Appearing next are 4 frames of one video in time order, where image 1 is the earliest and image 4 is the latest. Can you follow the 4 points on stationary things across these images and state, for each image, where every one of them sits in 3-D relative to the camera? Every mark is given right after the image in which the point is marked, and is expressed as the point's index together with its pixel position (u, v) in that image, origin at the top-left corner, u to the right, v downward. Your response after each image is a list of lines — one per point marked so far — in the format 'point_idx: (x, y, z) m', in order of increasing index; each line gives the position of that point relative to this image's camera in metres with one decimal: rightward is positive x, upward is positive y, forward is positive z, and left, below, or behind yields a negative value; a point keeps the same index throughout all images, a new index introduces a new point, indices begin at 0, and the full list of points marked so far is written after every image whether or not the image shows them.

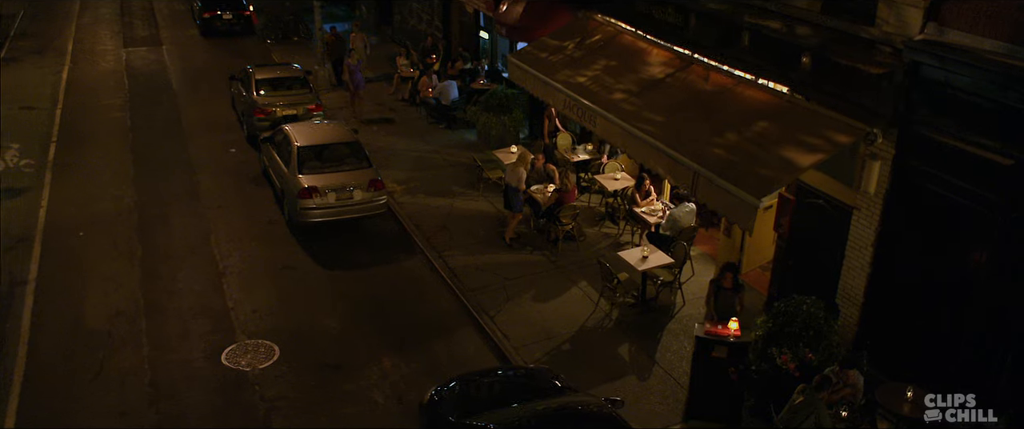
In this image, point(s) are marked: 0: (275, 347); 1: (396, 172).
0: (-3.2, -1.8, +12.0) m
1: (-2.5, +0.9, +18.8) m
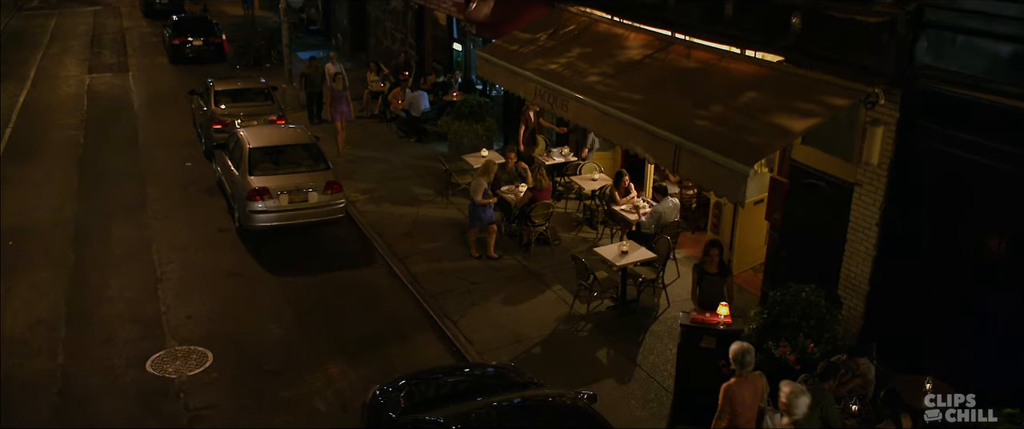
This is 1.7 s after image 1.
0: (-3.6, -1.7, +10.6) m
1: (-3.0, +0.6, +17.6) m
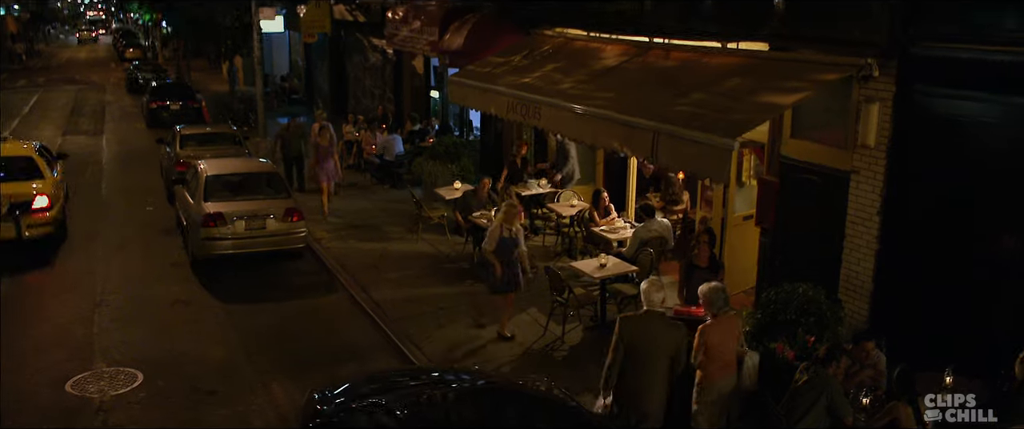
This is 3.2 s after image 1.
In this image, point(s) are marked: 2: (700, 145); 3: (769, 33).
0: (-4.0, -1.7, +9.5) m
1: (-3.4, -0.2, +16.6) m
2: (+1.7, +0.6, +8.1) m
3: (+2.7, +1.9, +9.4) m
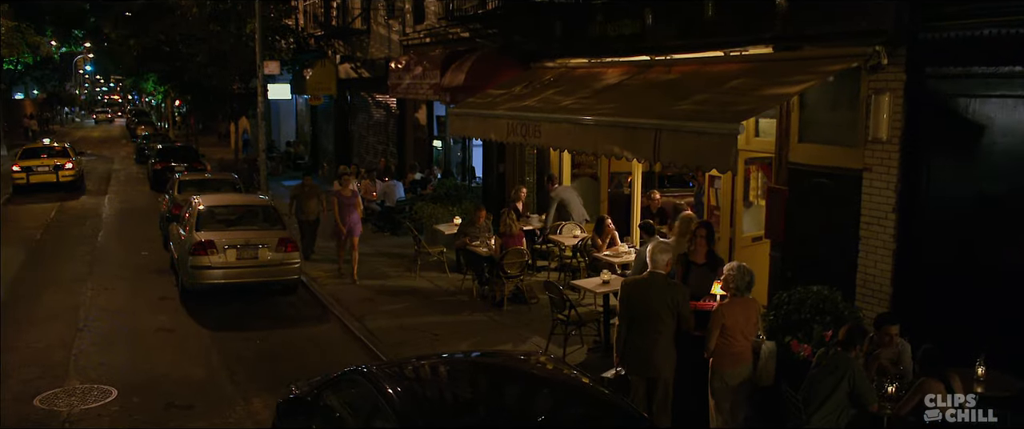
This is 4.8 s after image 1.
0: (-4.0, -1.8, +8.9) m
1: (-3.4, -0.9, +16.2) m
2: (+1.7, +0.7, +7.8) m
3: (+2.7, +1.9, +9.1) m
